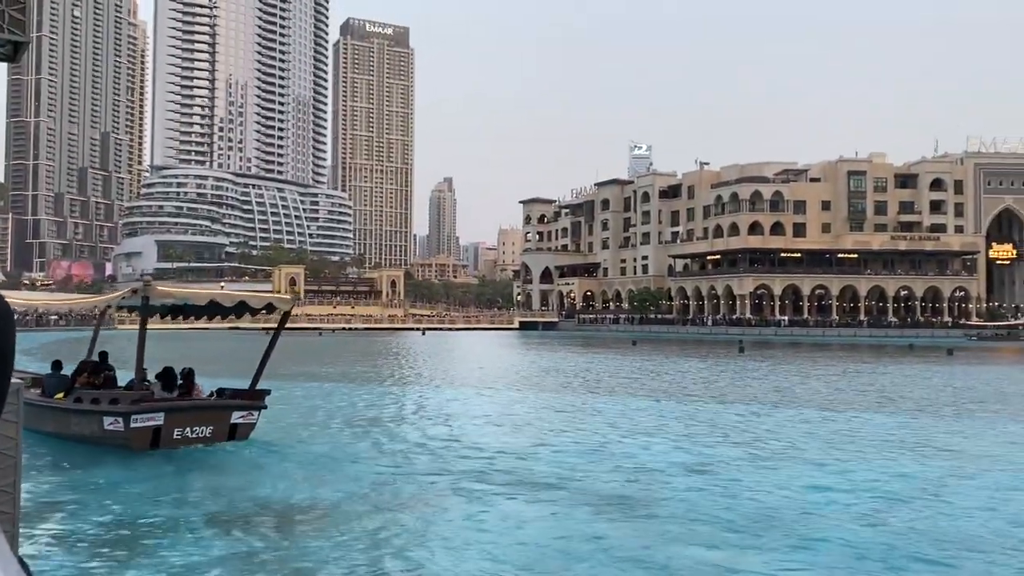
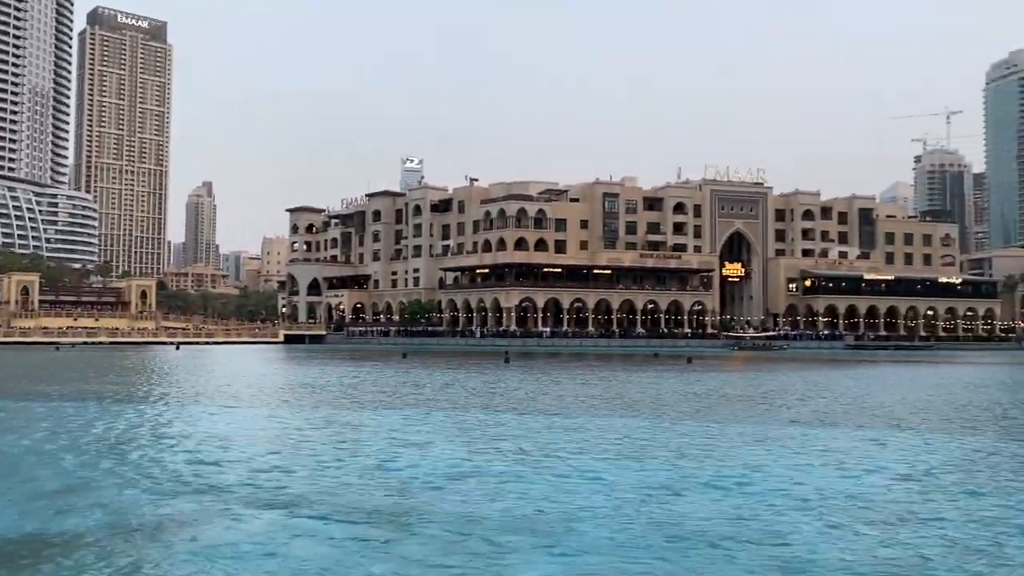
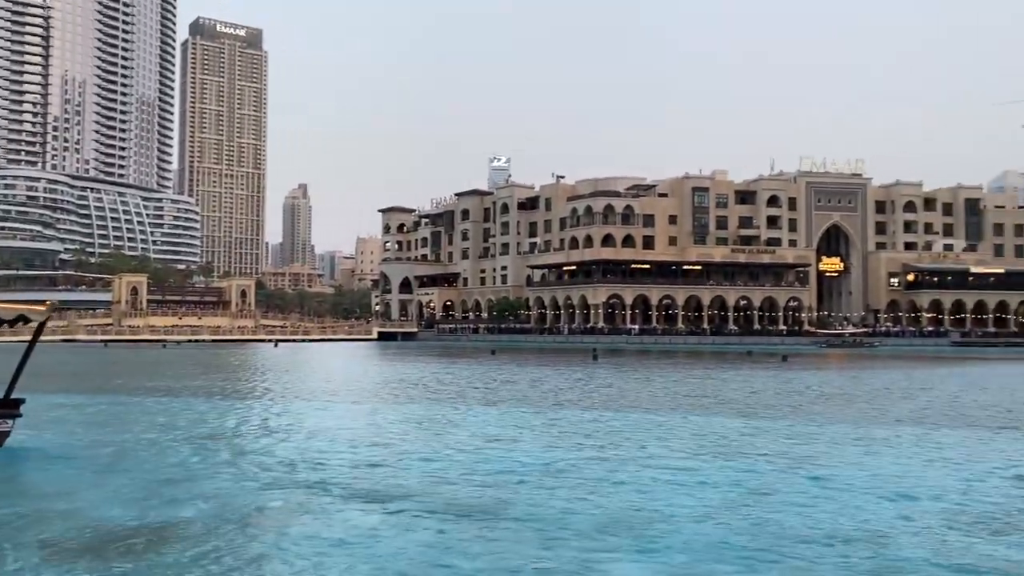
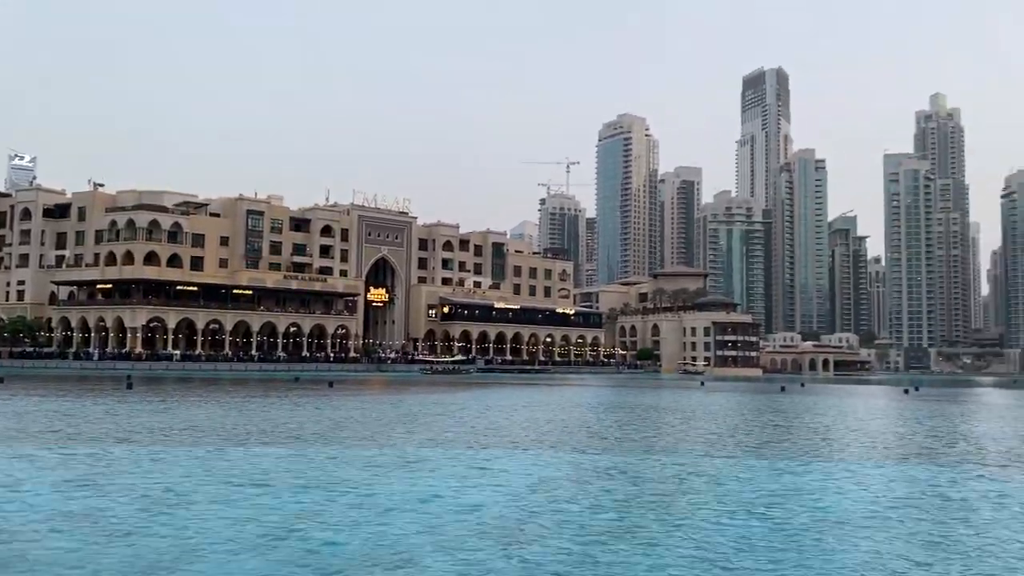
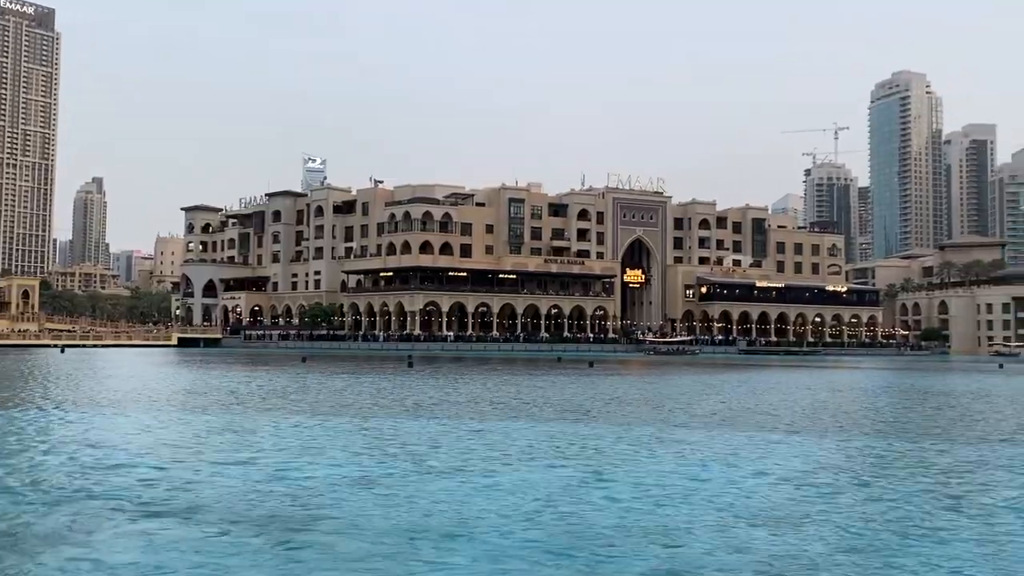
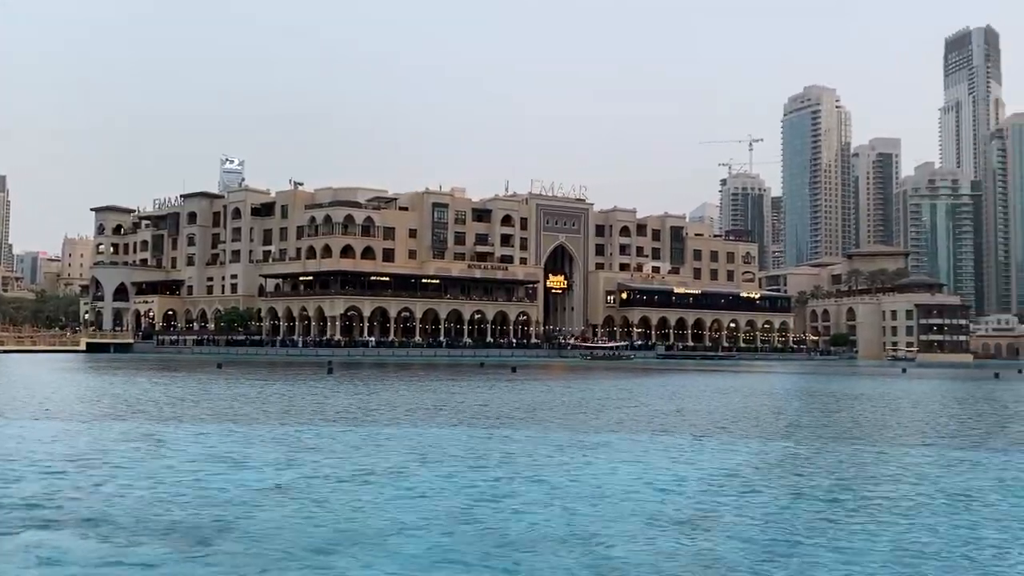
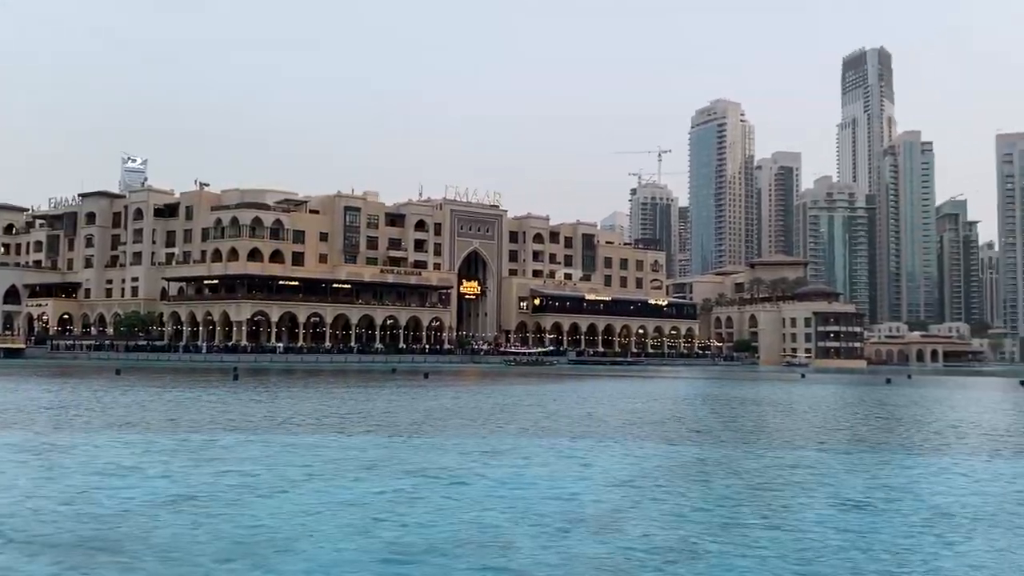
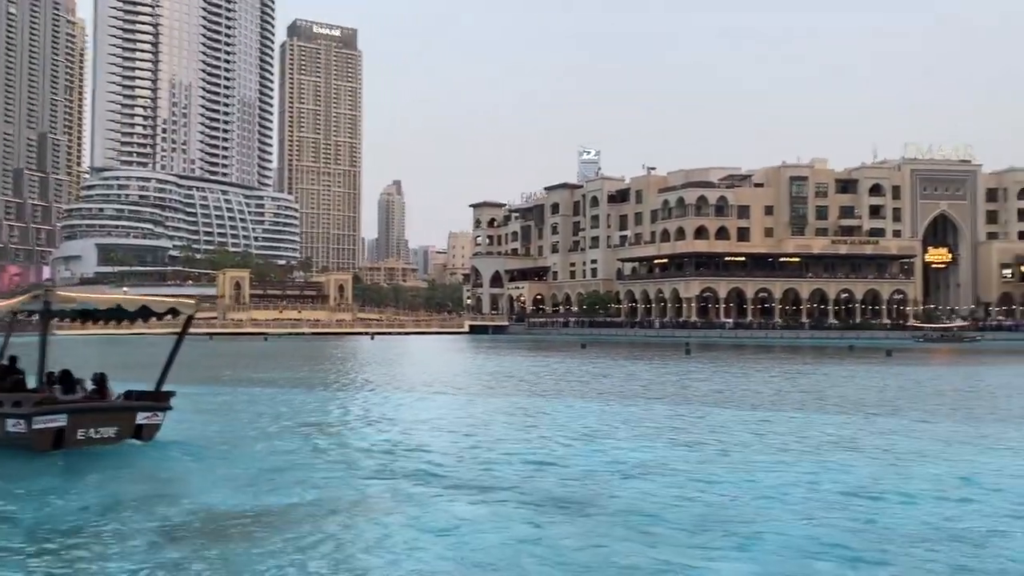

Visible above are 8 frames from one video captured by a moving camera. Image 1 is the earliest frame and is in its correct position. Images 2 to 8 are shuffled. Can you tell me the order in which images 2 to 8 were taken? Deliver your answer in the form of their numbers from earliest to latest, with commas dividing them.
8, 3, 2, 5, 6, 7, 4
